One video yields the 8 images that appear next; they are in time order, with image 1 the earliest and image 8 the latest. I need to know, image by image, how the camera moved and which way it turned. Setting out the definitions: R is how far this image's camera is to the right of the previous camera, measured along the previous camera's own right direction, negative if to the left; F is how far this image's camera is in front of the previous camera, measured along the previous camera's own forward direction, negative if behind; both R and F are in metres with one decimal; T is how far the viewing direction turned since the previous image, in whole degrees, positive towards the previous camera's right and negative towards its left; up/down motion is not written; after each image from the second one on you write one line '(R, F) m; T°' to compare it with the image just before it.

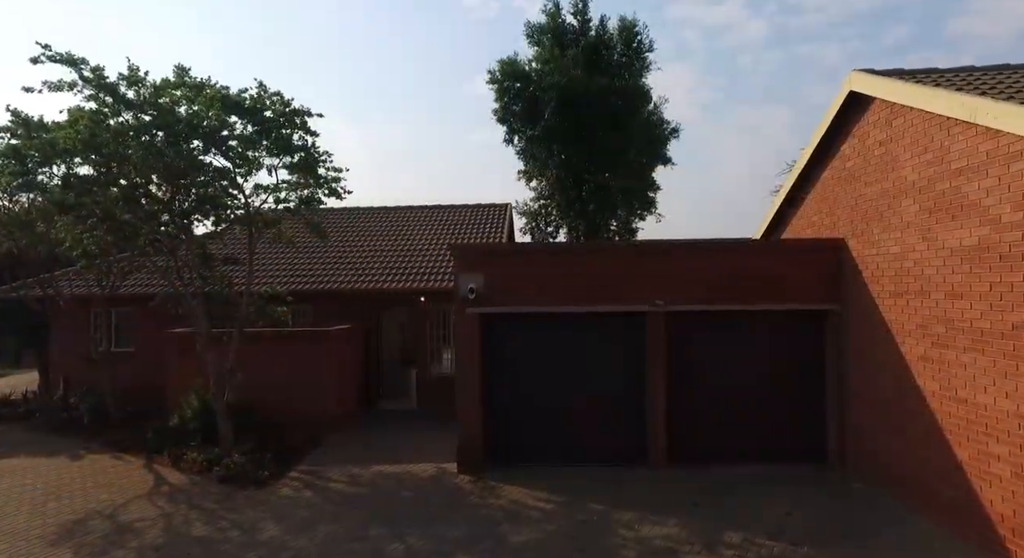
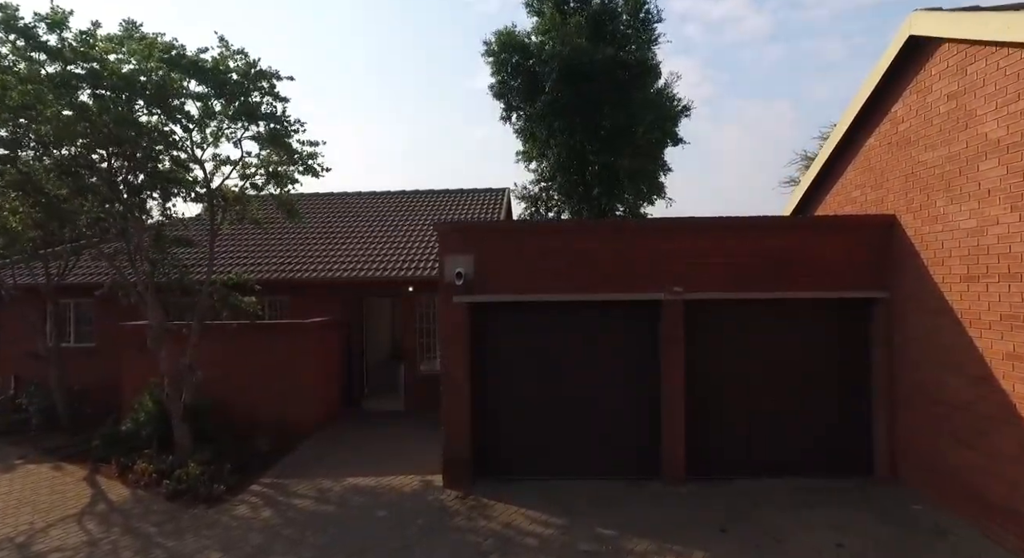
(+0.1, +1.2) m; 0°
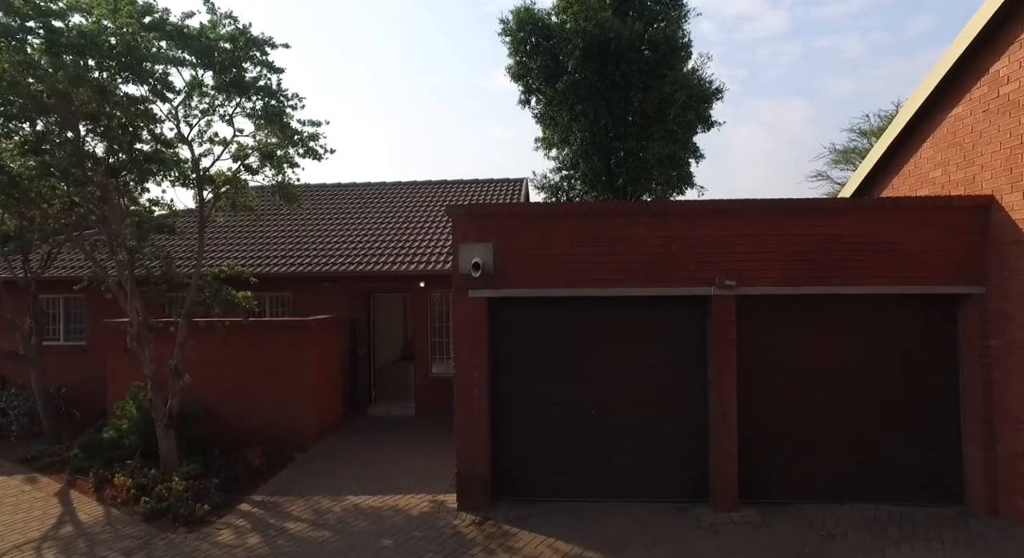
(-0.1, +1.0) m; -1°
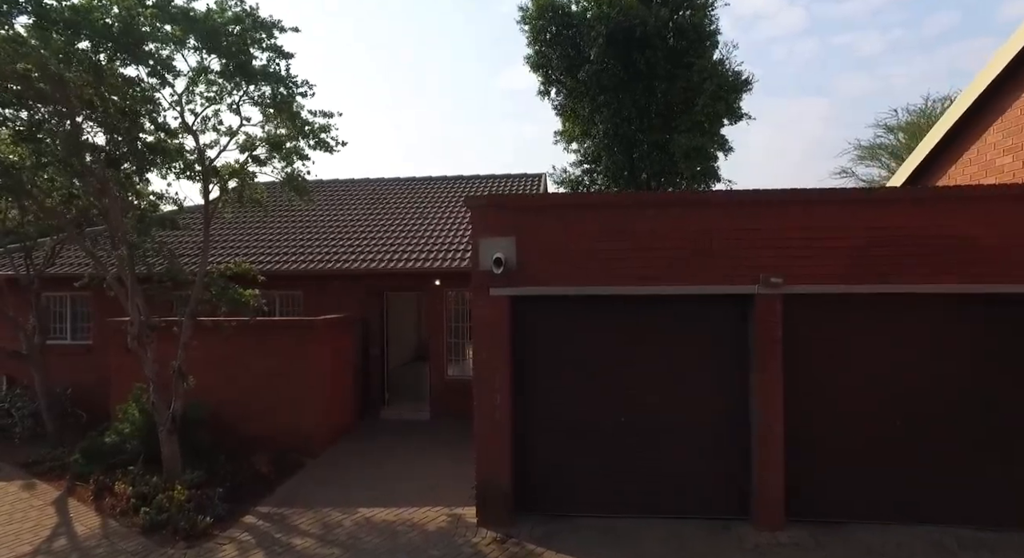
(-0.1, +0.5) m; -1°
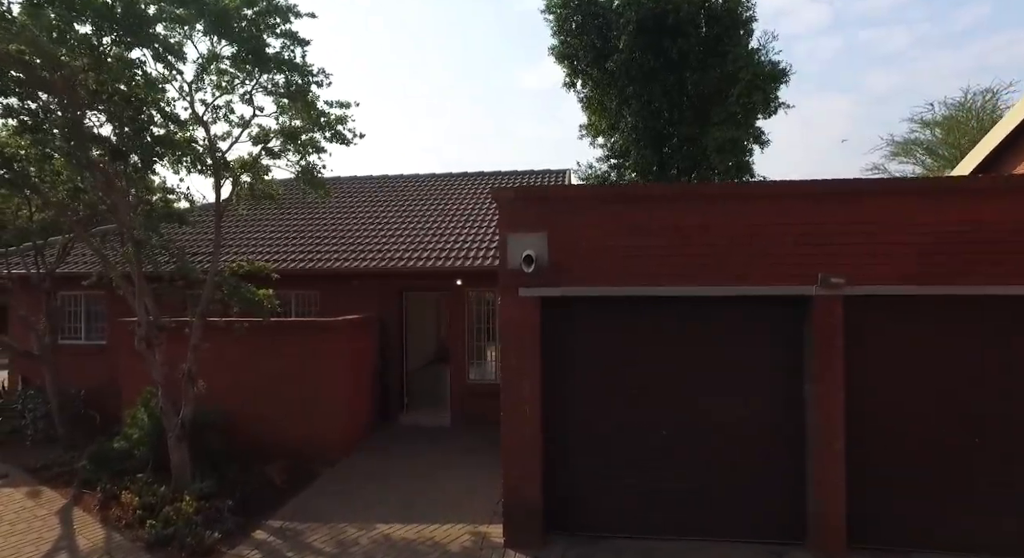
(-0.1, +0.5) m; -2°
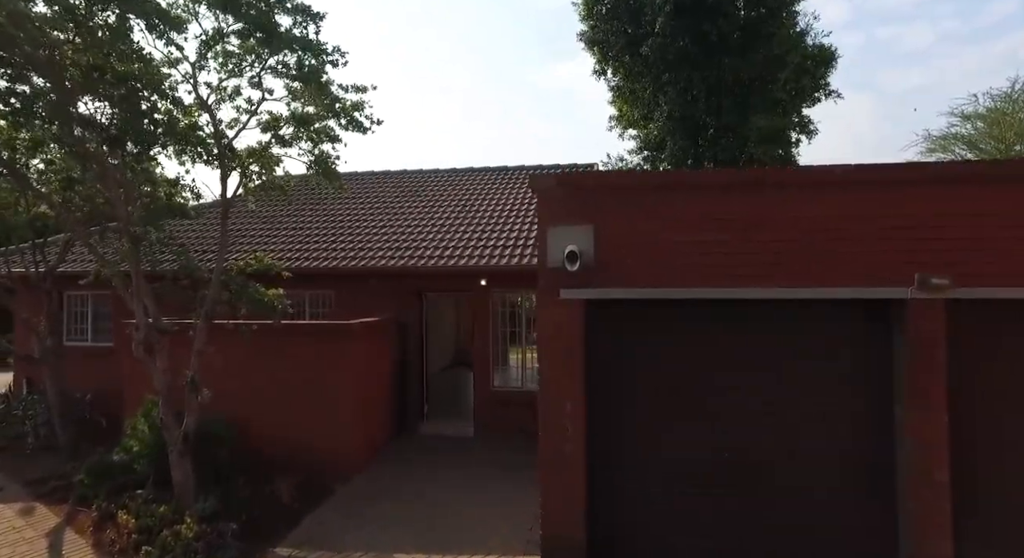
(-0.2, +0.7) m; -2°
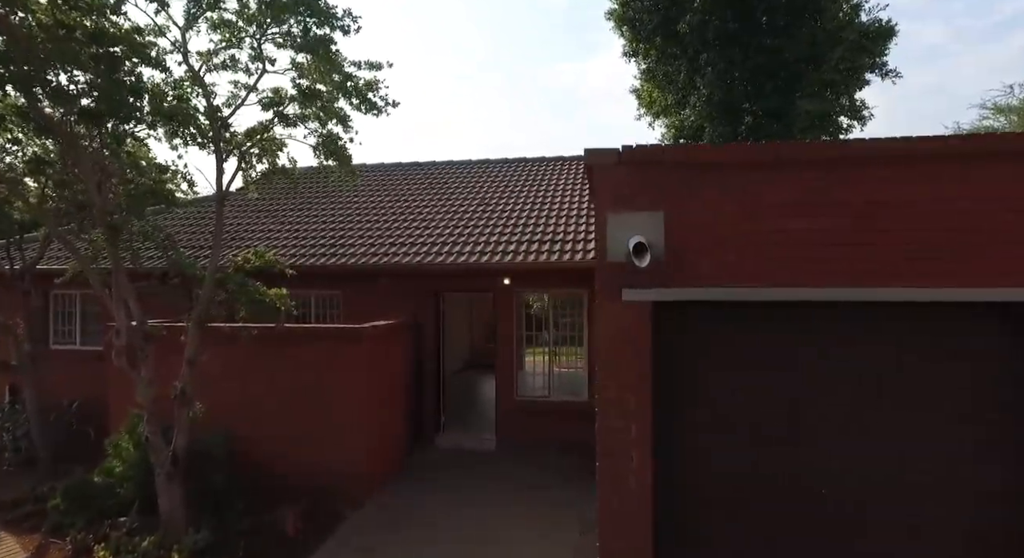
(-0.3, +0.9) m; 0°
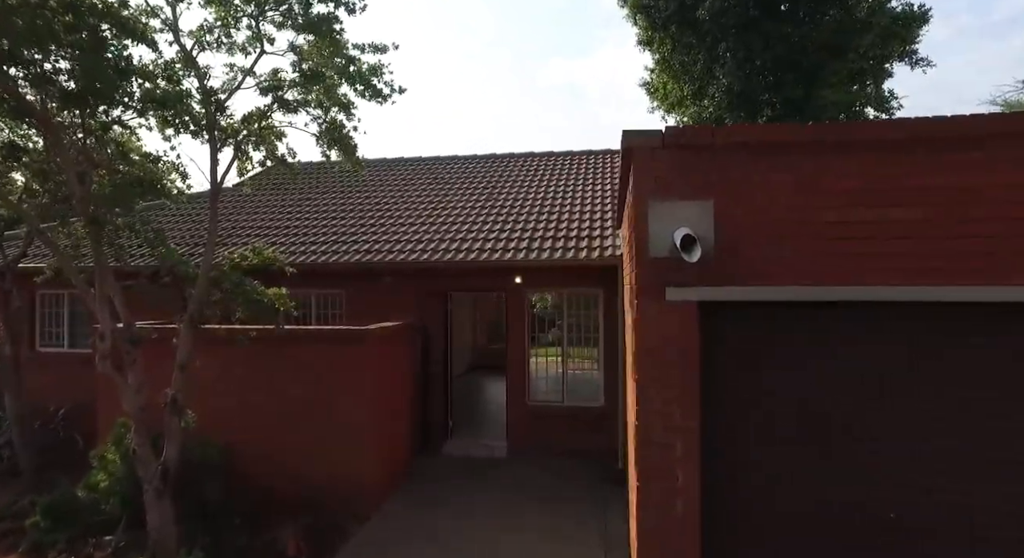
(-0.2, +0.4) m; 0°
